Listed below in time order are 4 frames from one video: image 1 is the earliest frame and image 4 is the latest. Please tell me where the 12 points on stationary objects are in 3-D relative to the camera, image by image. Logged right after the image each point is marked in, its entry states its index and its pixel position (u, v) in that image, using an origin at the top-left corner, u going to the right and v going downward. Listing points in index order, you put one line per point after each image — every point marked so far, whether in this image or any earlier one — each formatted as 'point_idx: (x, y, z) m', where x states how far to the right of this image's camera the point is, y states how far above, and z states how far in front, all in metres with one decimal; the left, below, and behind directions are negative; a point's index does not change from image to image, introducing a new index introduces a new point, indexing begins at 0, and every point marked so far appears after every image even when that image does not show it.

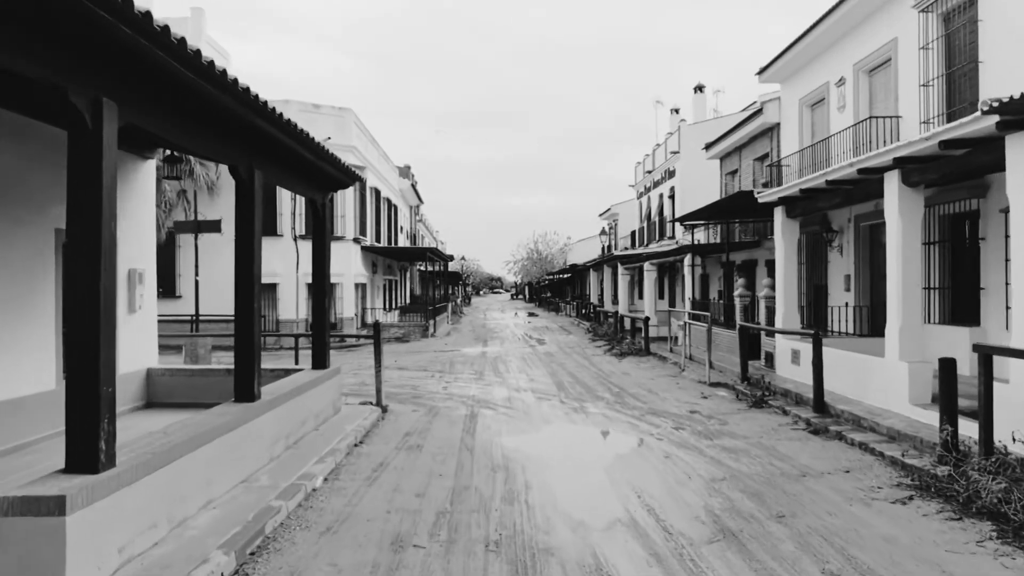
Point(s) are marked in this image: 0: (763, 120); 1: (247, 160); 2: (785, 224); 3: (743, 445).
0: (+6.1, +4.1, +16.4) m
1: (-2.3, +1.1, +5.8) m
2: (+4.2, +1.0, +10.3) m
3: (+2.3, -1.6, +6.8) m
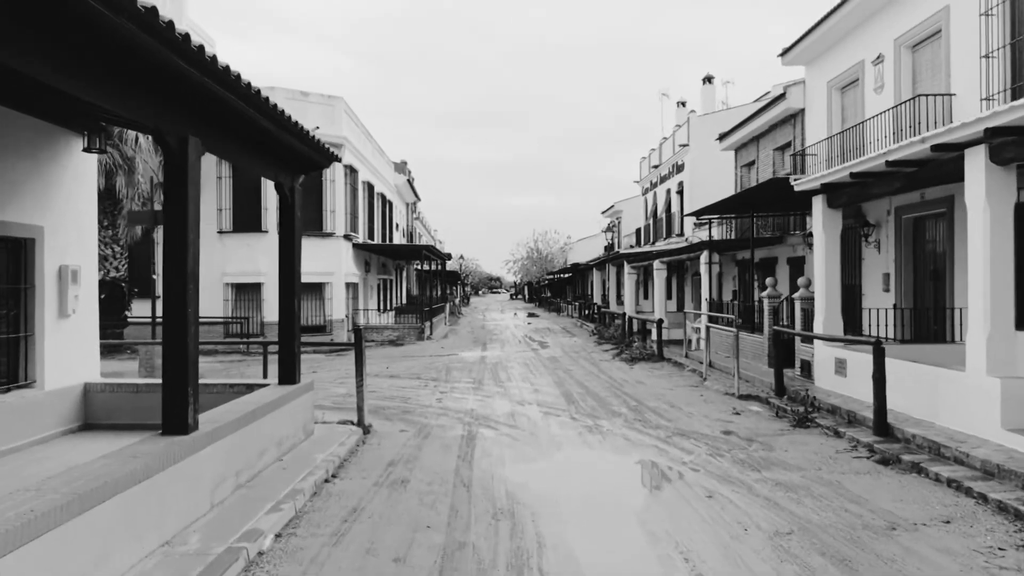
0: (+6.1, +4.1, +15.1) m
1: (-2.2, +1.1, +4.5) m
2: (+4.2, +1.0, +9.1) m
3: (+2.4, -1.6, +5.6) m
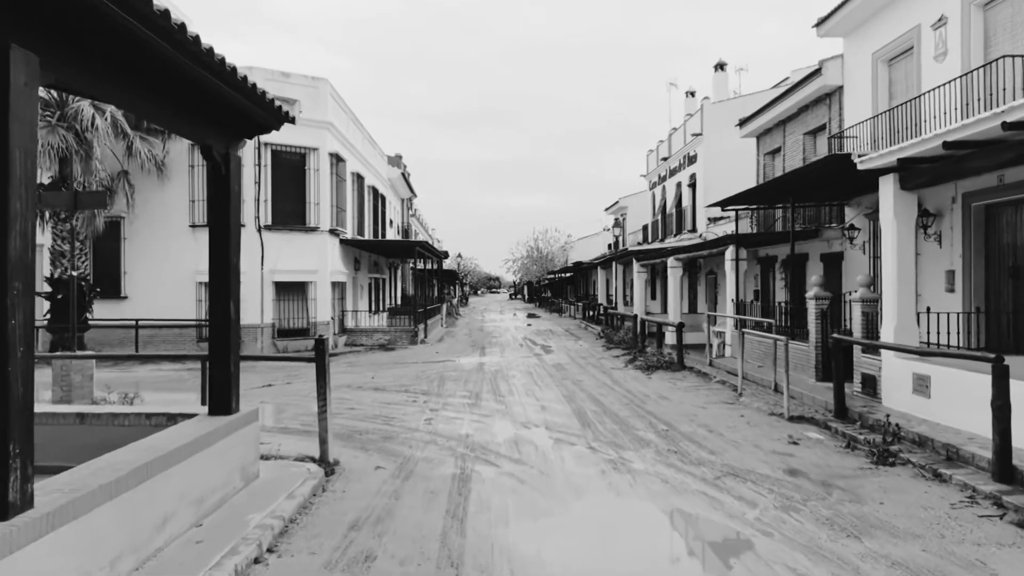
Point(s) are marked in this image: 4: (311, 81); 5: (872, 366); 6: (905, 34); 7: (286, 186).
0: (+6.2, +4.1, +13.5) m
1: (-2.2, +1.1, +2.9) m
2: (+4.3, +1.0, +7.4) m
3: (+2.4, -1.6, +4.0) m
4: (-5.2, +5.3, +17.4) m
5: (+4.2, -0.9, +7.9) m
6: (+6.3, +4.1, +10.8) m
7: (-5.8, +2.6, +17.3) m
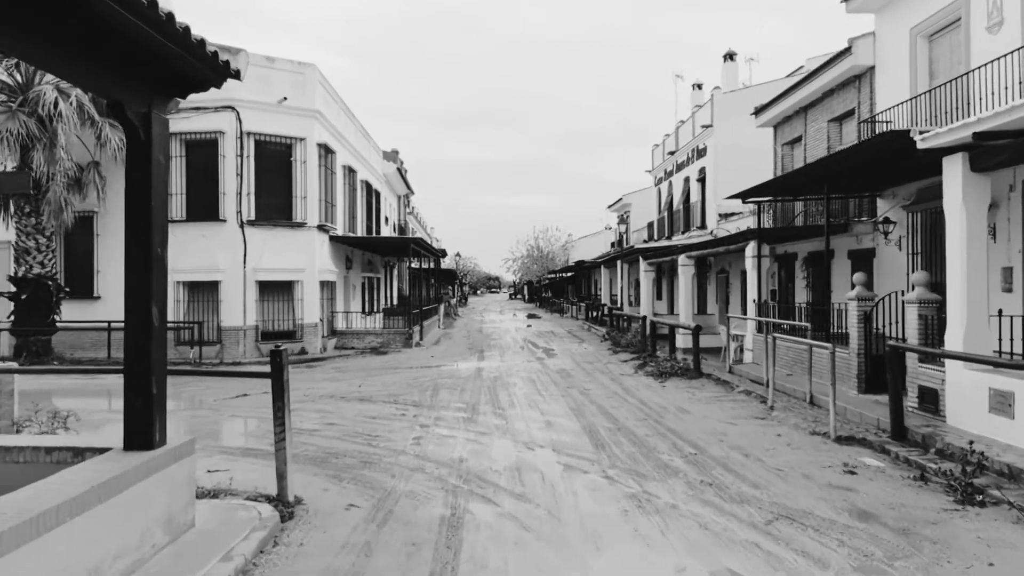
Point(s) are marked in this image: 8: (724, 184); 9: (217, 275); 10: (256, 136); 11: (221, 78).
0: (+6.2, +4.1, +12.4) m
1: (-2.2, +1.1, +1.8) m
2: (+4.3, +1.0, +6.3) m
3: (+2.5, -1.6, +2.9) m
4: (-5.2, +5.3, +16.3) m
5: (+4.2, -0.9, +6.8) m
6: (+6.3, +4.1, +9.7) m
7: (-5.8, +2.6, +16.2) m
8: (+6.2, +3.1, +20.0) m
9: (-6.8, +0.3, +15.4) m
10: (-6.0, +3.6, +15.8) m
11: (-1.9, +1.4, +4.4) m
